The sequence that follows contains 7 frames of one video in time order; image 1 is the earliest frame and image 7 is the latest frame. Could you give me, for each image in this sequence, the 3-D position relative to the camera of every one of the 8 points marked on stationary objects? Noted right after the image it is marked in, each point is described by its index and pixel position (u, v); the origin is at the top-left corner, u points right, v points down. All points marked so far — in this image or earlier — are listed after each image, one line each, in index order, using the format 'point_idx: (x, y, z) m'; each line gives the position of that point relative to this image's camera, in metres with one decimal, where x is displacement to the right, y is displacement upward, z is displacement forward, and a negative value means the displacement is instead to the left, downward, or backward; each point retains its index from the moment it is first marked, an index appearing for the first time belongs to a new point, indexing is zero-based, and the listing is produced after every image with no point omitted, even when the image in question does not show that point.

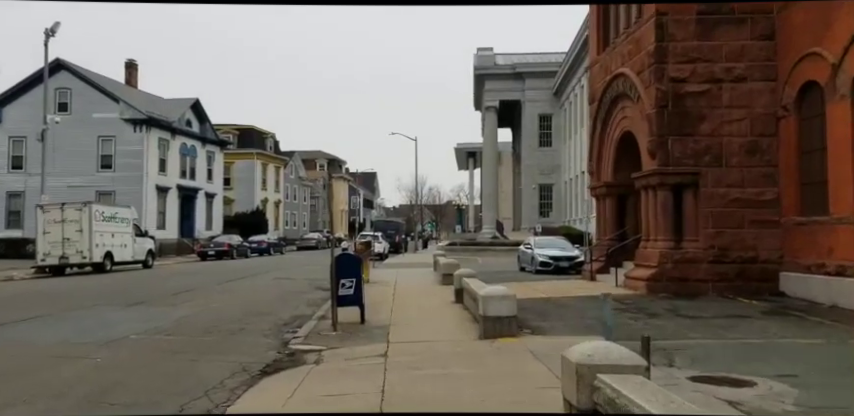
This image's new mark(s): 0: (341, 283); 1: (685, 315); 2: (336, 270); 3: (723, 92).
0: (-1.7, -1.5, +12.5) m
1: (+5.0, -2.1, +12.5) m
2: (-1.8, -1.2, +12.5) m
3: (+7.3, +2.9, +15.9) m
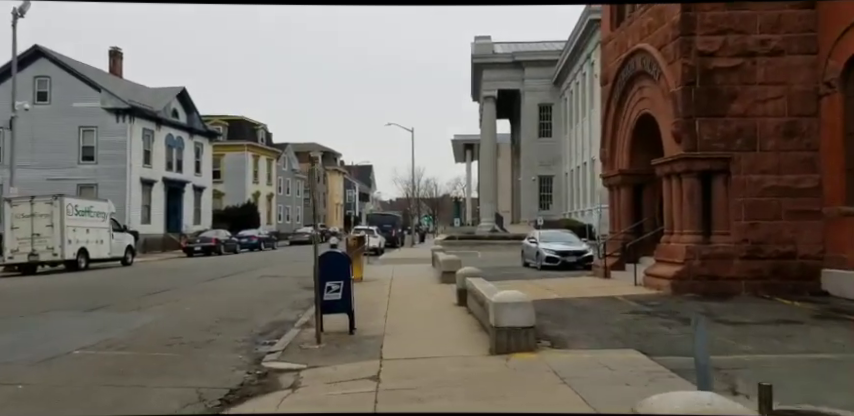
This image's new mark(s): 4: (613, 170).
0: (-1.7, -1.3, +10.7) m
1: (+5.0, -1.9, +10.8) m
2: (-1.8, -1.1, +10.7) m
3: (+7.3, +3.1, +14.1) m
4: (+5.4, +1.1, +18.6) m
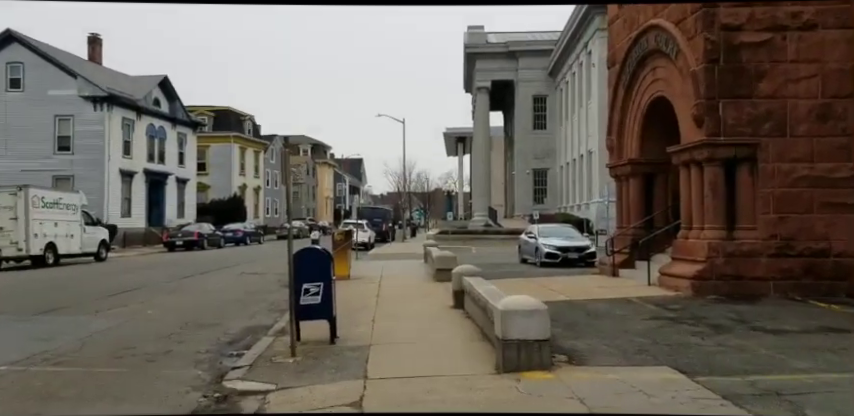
0: (-1.8, -1.2, +9.2) m
1: (+4.9, -1.8, +9.4) m
2: (-1.9, -0.9, +9.2) m
3: (+7.1, +3.3, +12.7) m
4: (+5.2, +1.3, +17.2) m
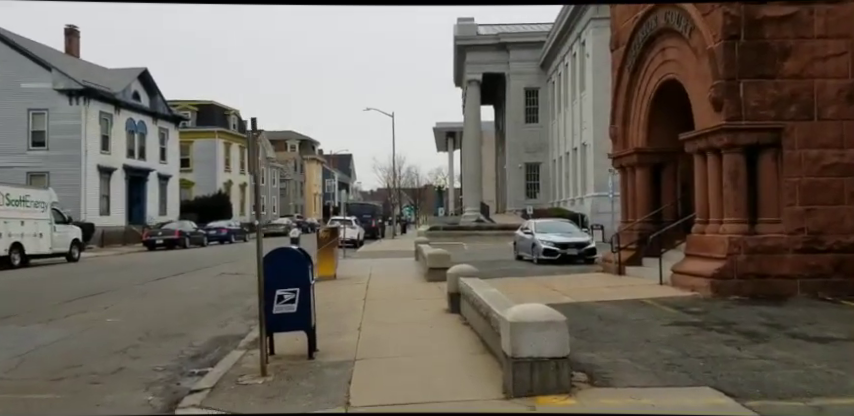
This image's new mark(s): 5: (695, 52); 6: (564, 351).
0: (-1.9, -1.1, +8.0) m
1: (+4.8, -1.6, +8.3) m
2: (-2.0, -0.8, +7.9) m
3: (+7.0, +3.4, +11.5) m
4: (+5.0, +1.5, +16.0) m
5: (+5.2, +3.0, +12.5) m
6: (+1.3, -1.3, +6.1) m
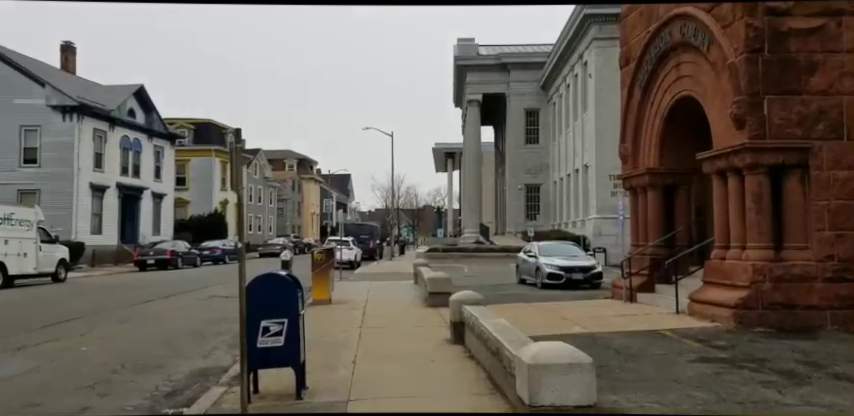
0: (-1.8, -1.3, +7.1) m
1: (+4.9, -1.9, +7.4) m
2: (-1.9, -1.1, +7.1) m
3: (+7.0, +3.0, +10.8) m
4: (+5.0, +0.9, +15.2) m
5: (+5.3, +2.6, +11.8) m
6: (+1.3, -1.5, +5.2) m
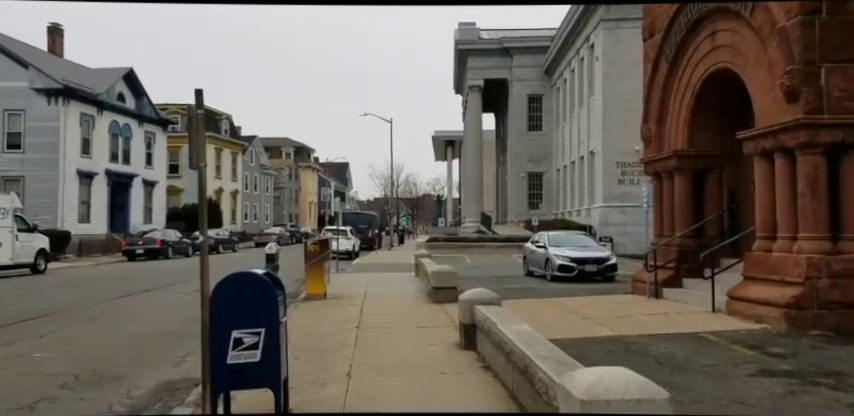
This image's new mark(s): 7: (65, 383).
0: (-1.7, -1.2, +5.7) m
1: (+4.9, -1.8, +6.1) m
2: (-1.8, -0.9, +5.7) m
3: (+7.1, +3.2, +9.4) m
4: (+5.1, +1.2, +13.8) m
5: (+5.4, +2.8, +10.4) m
6: (+1.4, -1.4, +3.9) m
7: (-4.3, -2.1, +7.7) m
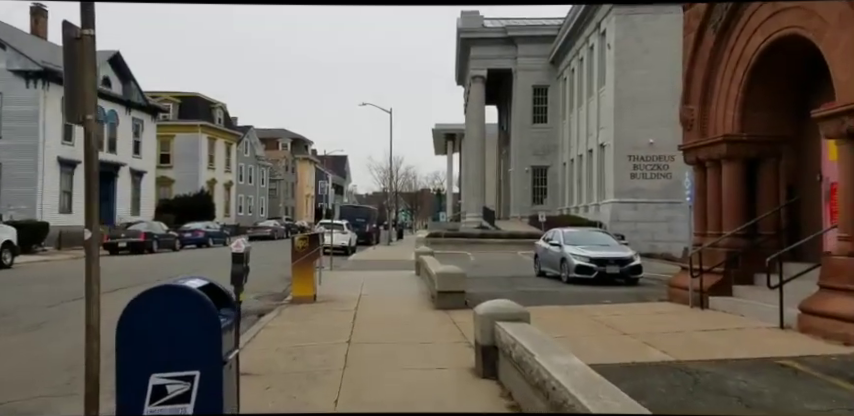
0: (-1.6, -1.0, +3.8) m
1: (+5.0, -1.7, +4.1) m
2: (-1.7, -0.8, +3.8) m
3: (+7.2, +3.3, +7.4) m
4: (+5.2, +1.3, +11.9) m
5: (+5.5, +2.9, +8.4) m
6: (+1.5, -1.4, +1.9) m
7: (-4.2, -1.9, +5.7) m
